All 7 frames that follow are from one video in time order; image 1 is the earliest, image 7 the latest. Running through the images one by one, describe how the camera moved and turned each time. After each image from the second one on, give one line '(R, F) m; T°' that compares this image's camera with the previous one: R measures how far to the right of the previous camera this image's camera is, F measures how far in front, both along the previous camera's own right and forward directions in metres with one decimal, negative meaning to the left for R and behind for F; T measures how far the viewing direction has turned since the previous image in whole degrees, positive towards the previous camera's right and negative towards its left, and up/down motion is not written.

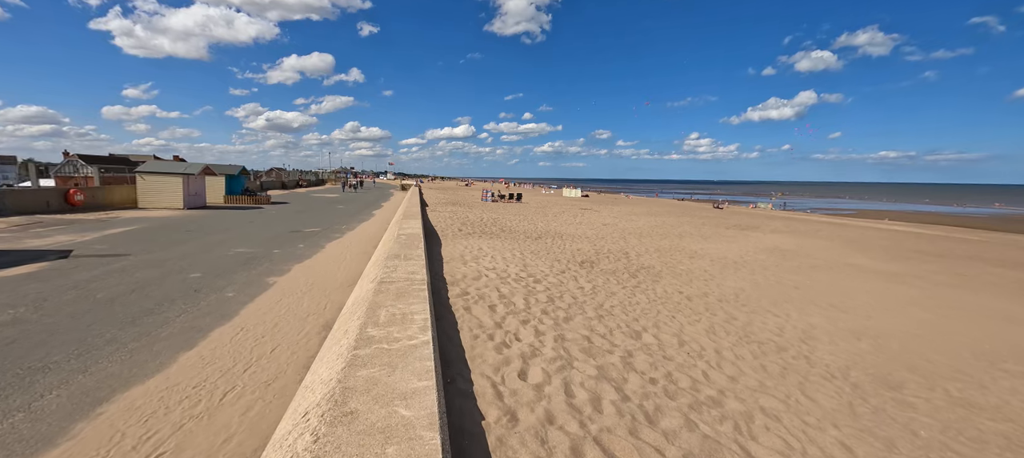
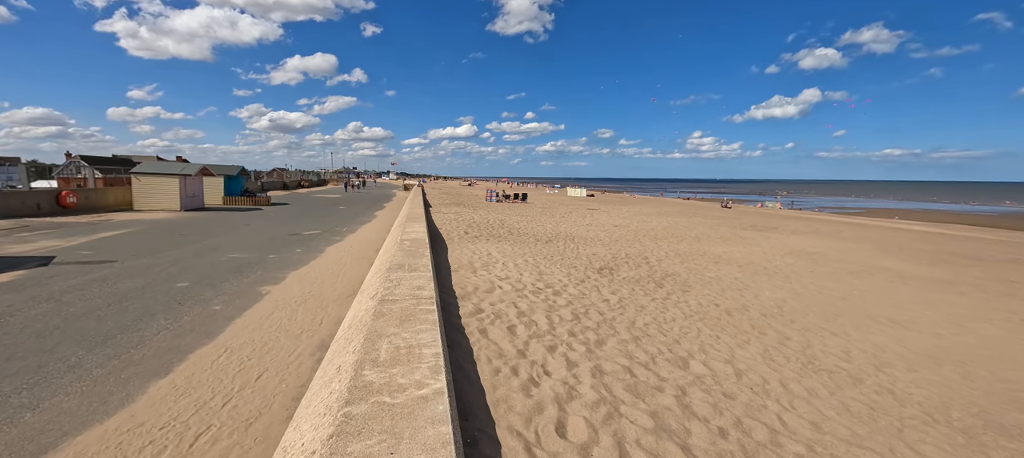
(-0.2, +0.7) m; 0°
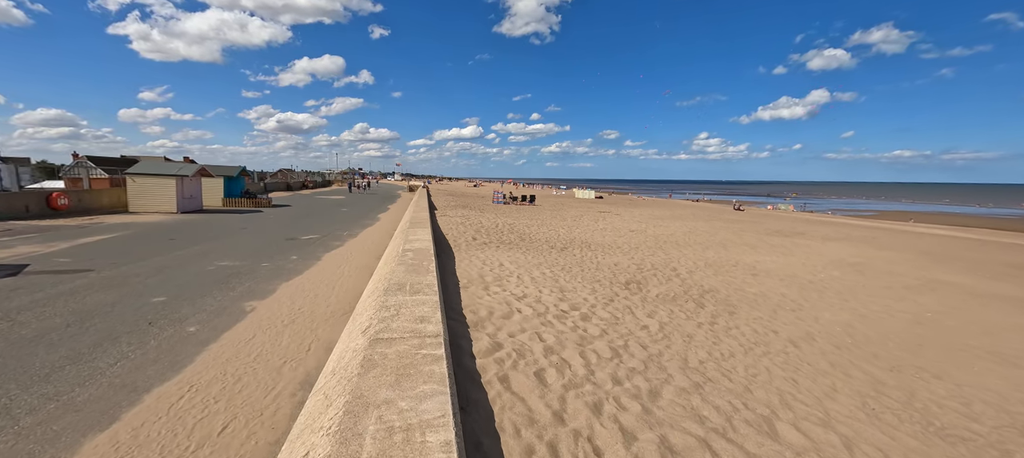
(-0.2, +0.9) m; -1°
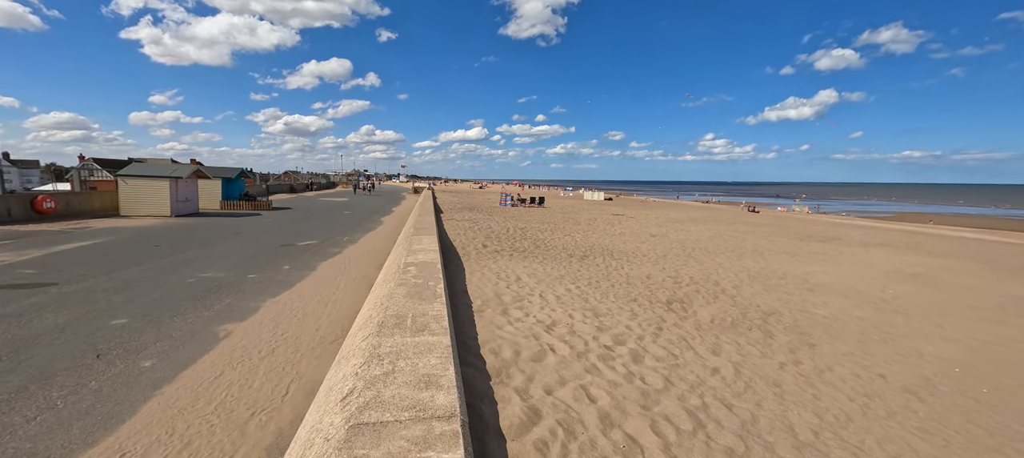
(-0.3, +1.1) m; -1°
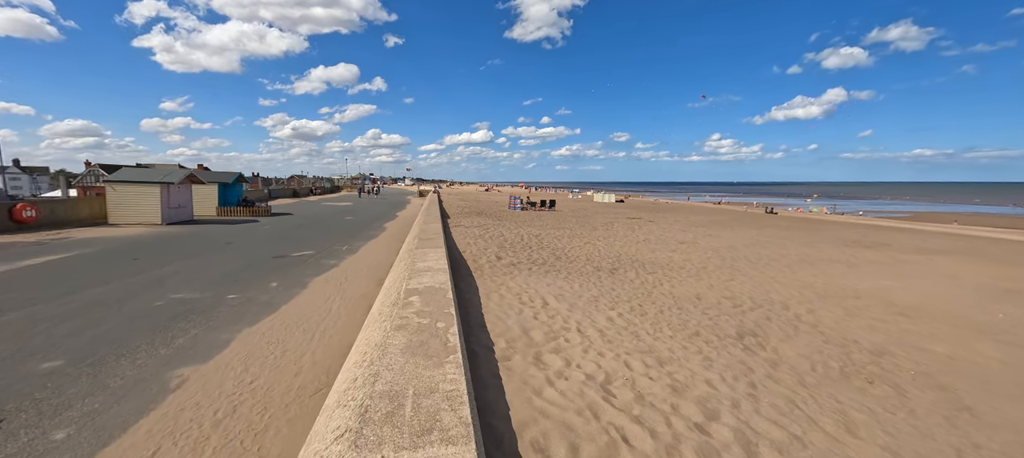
(-0.3, +1.3) m; -1°
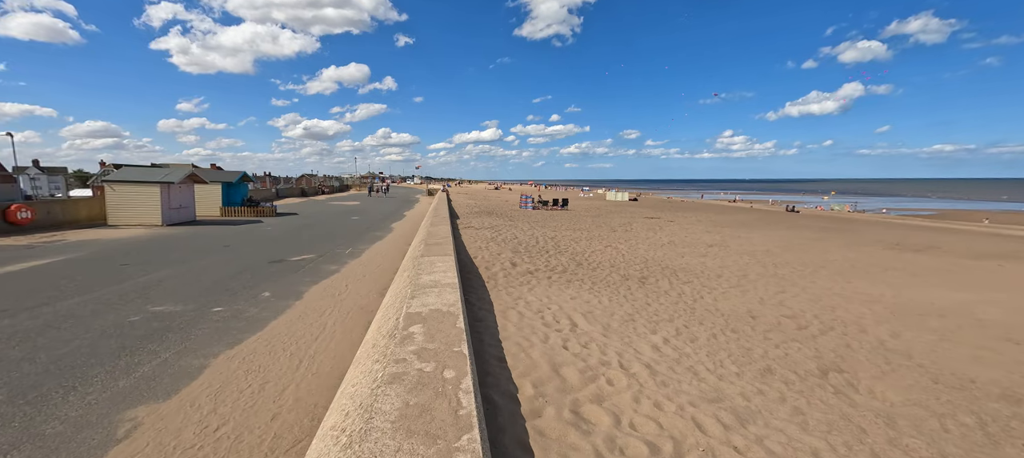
(-0.2, +1.0) m; -1°
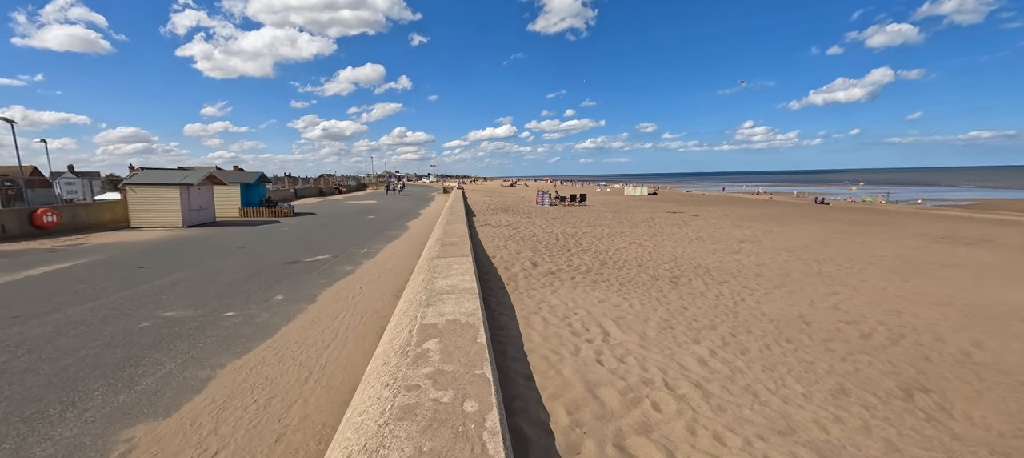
(-0.1, +0.5) m; -2°
